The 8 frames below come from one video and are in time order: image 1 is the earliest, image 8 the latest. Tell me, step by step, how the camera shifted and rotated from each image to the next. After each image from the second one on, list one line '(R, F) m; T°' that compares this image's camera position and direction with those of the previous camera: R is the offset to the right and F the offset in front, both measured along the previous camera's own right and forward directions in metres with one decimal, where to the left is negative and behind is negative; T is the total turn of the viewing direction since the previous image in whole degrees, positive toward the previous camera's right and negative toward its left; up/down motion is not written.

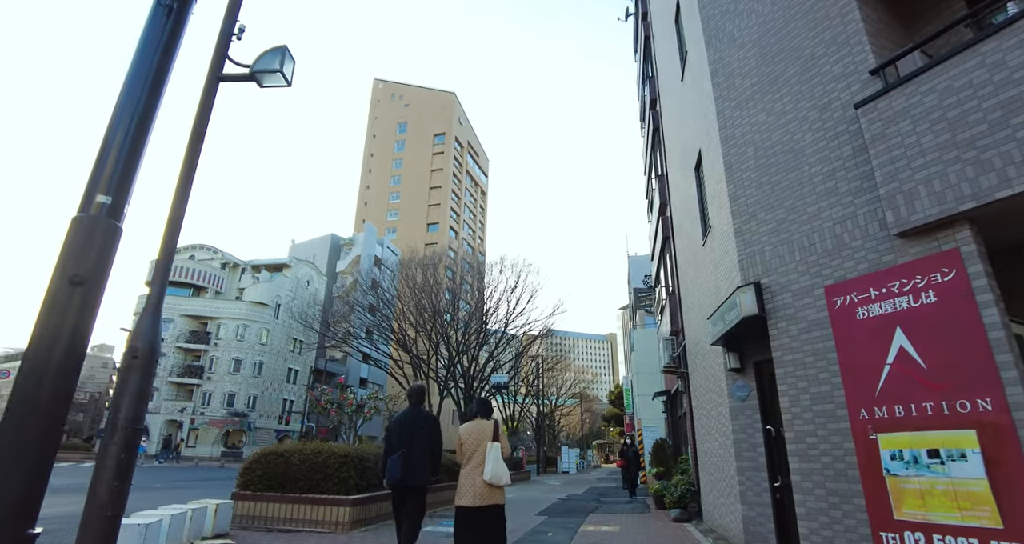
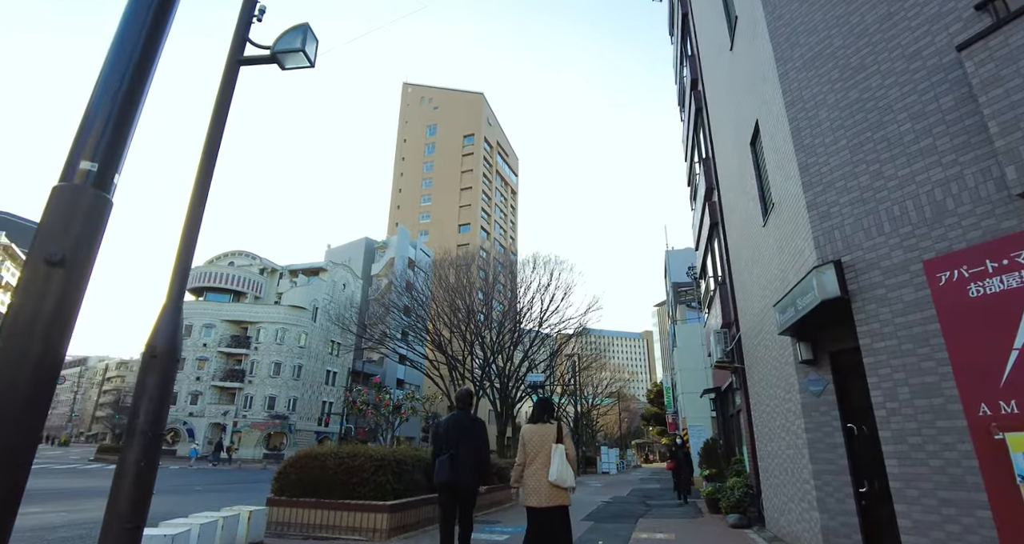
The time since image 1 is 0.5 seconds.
(-0.1, +0.5) m; -4°
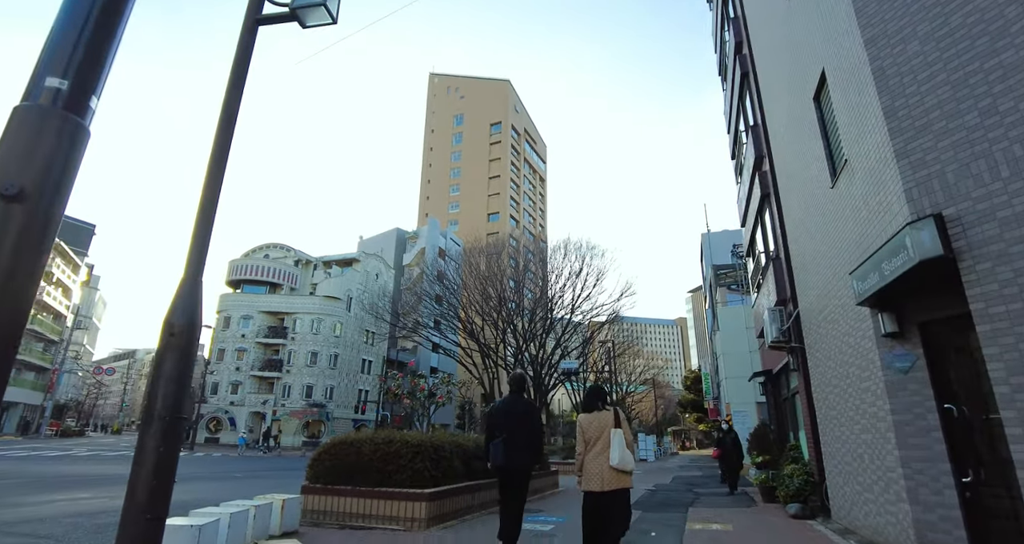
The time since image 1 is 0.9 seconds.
(-0.1, +0.5) m; -3°
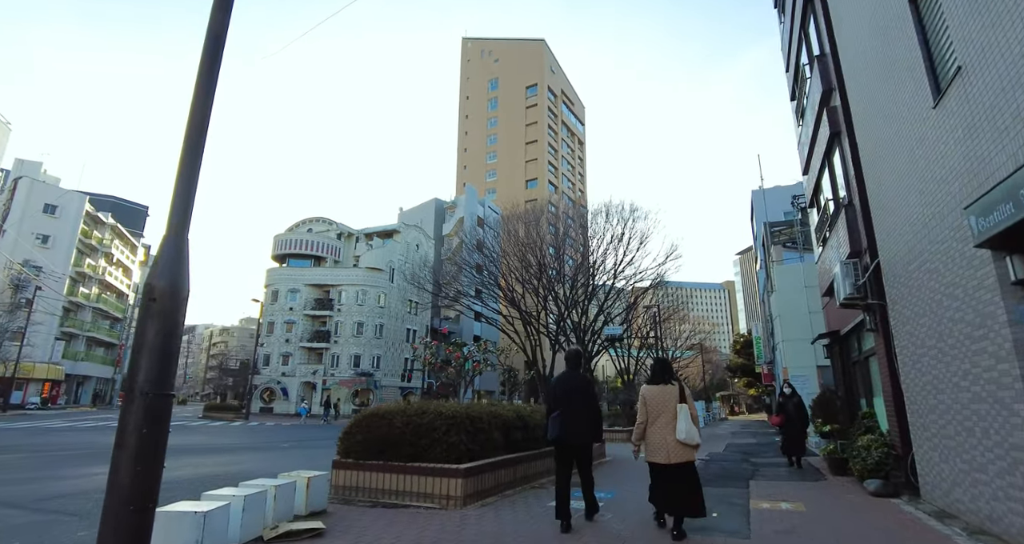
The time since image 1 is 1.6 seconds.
(0.0, +0.7) m; -5°
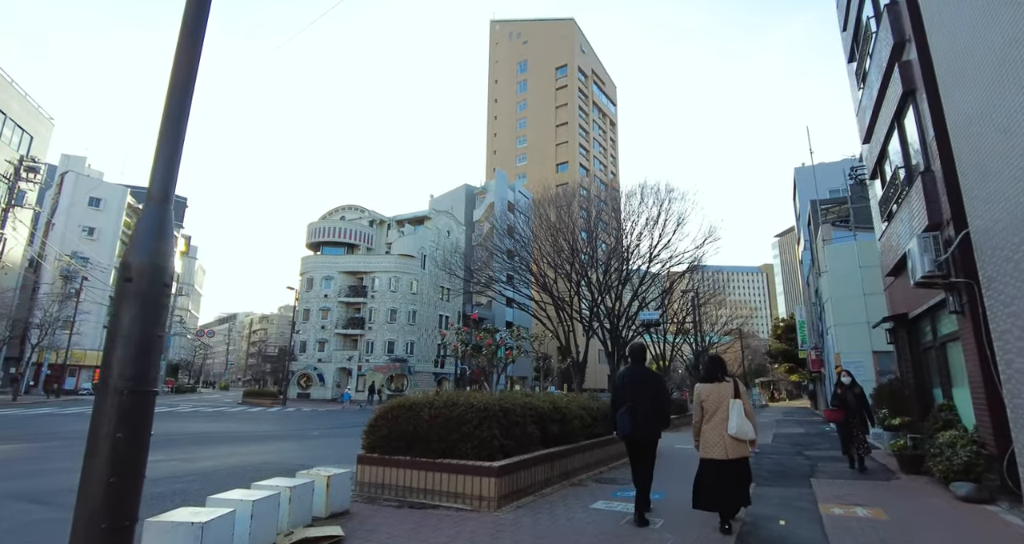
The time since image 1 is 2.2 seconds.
(0.0, +0.6) m; -3°
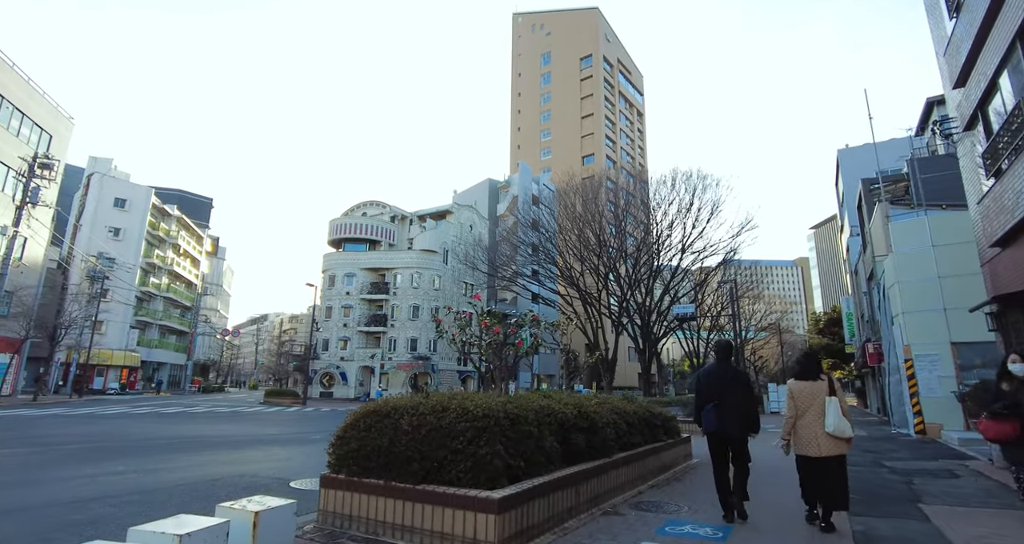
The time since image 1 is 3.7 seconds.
(+0.2, +1.6) m; -3°
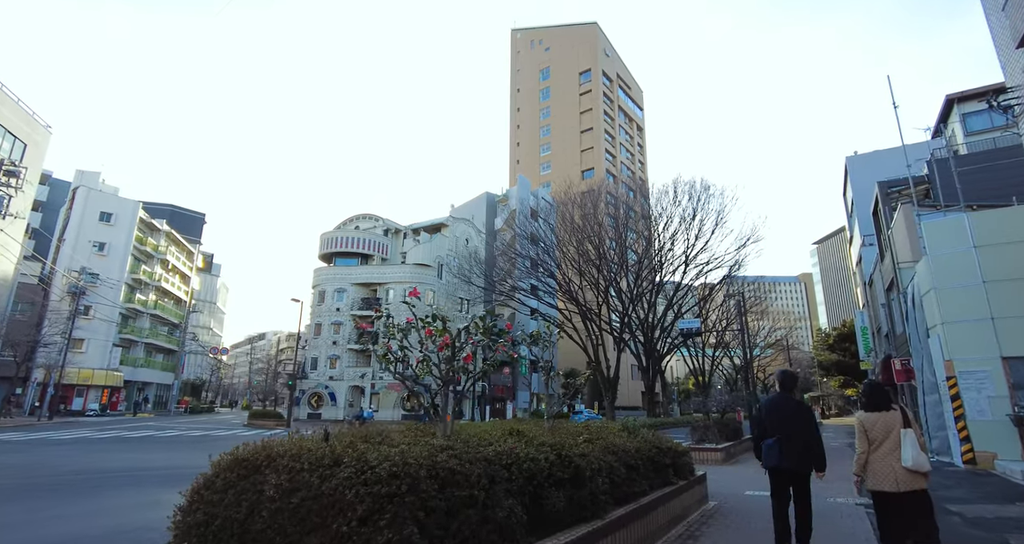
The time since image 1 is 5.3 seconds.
(+0.4, +1.6) m; 0°
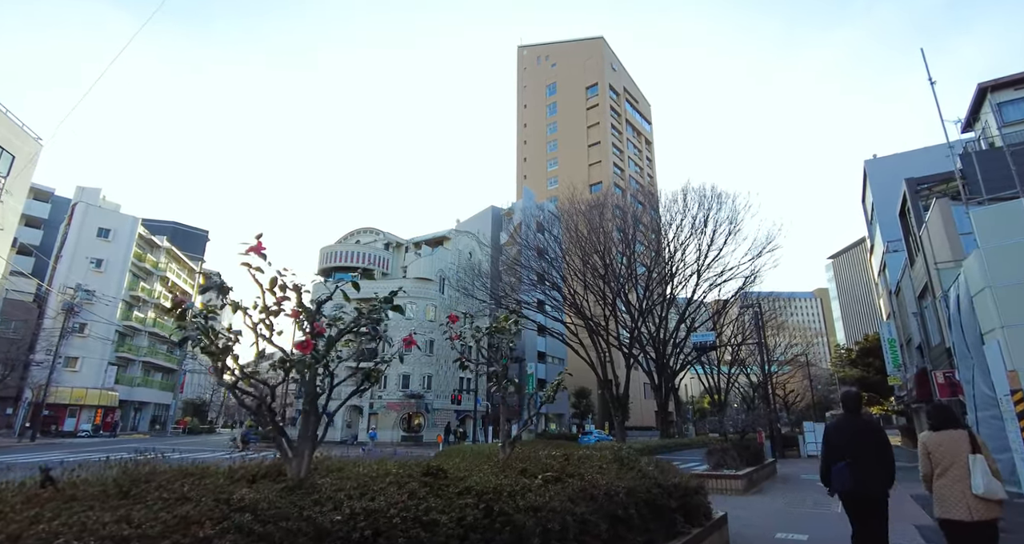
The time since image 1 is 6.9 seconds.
(+0.5, +1.5) m; -1°
